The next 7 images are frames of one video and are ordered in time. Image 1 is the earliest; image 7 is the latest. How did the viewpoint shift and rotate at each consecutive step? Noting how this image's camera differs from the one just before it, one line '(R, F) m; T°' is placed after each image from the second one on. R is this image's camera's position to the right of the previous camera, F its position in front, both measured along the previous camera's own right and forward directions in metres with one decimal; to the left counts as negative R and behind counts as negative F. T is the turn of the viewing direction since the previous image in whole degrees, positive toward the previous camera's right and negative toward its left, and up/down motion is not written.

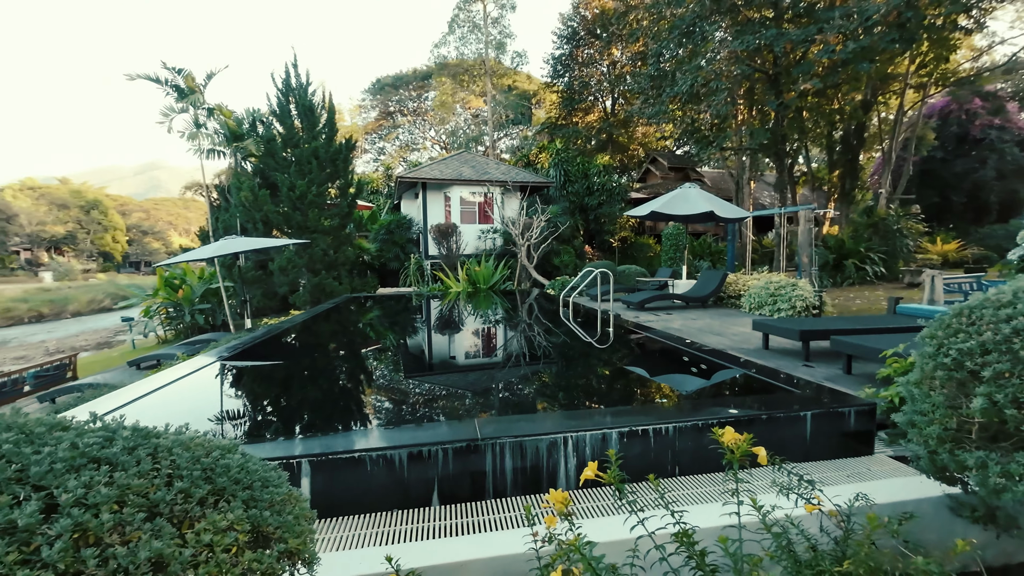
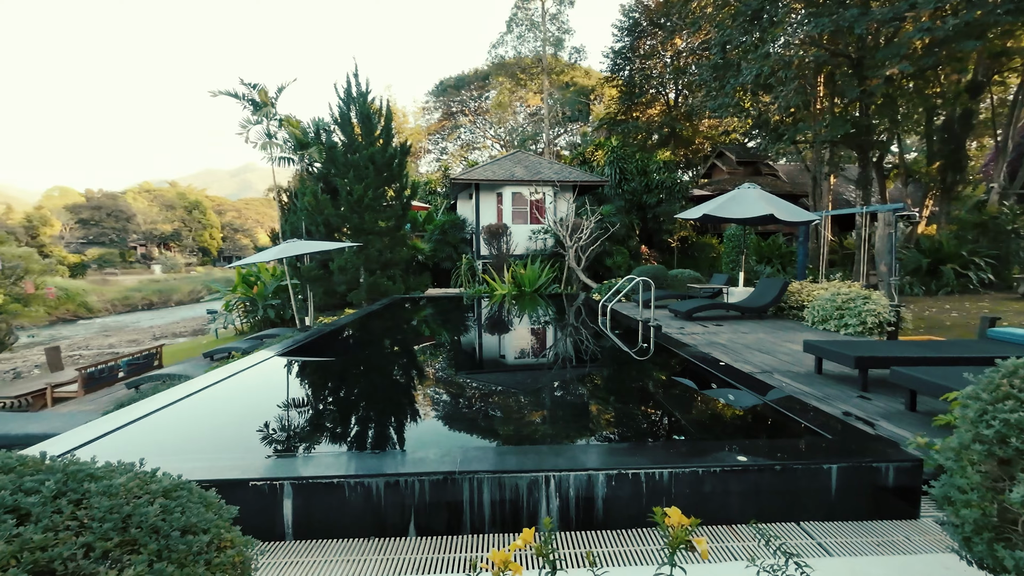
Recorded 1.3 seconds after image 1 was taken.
(+0.4, +0.1) m; -8°
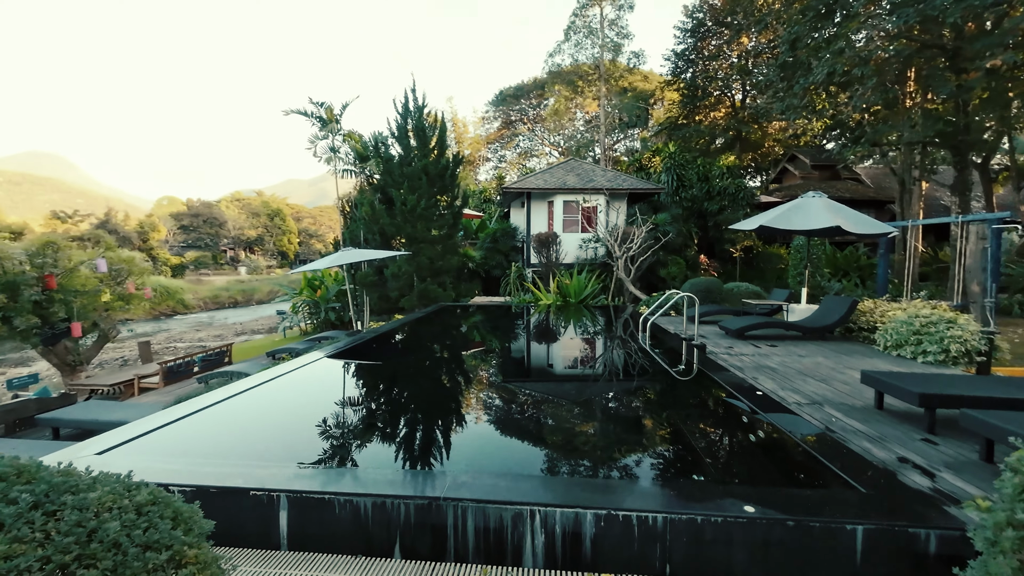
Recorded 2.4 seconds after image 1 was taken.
(+0.3, +0.1) m; -8°
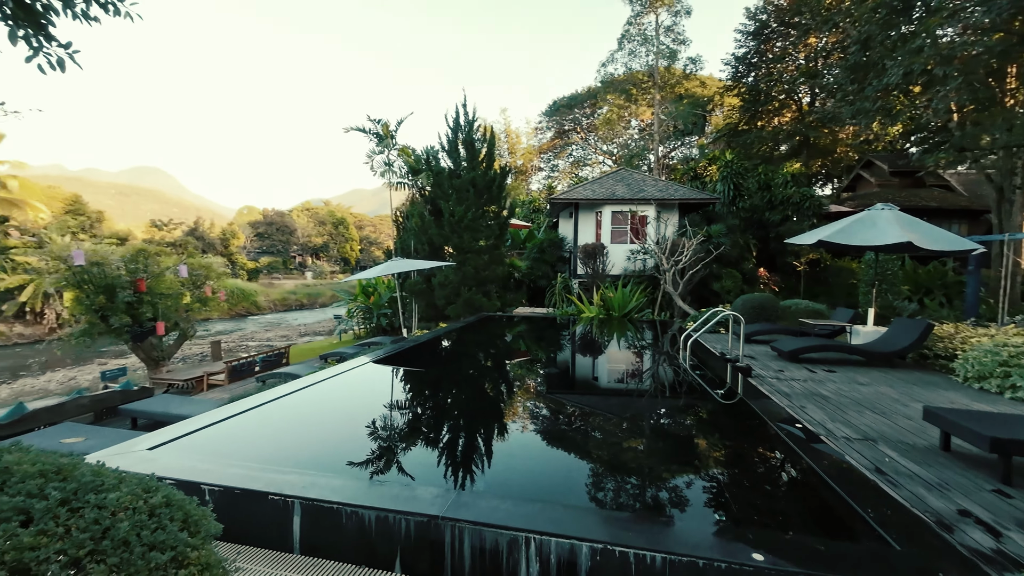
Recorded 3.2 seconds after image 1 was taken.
(+0.2, 0.0) m; -7°
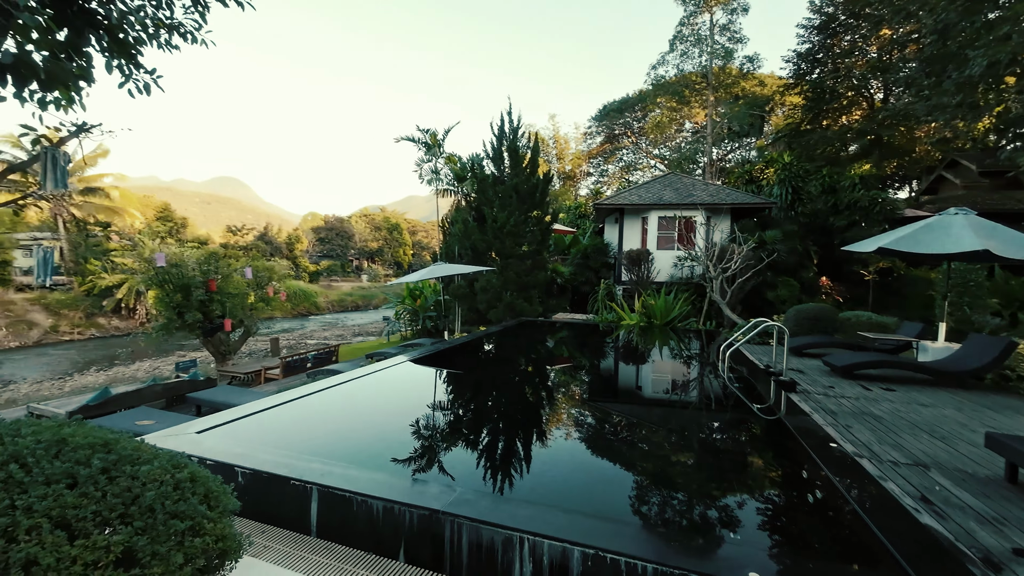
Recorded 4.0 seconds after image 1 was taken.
(+0.2, 0.0) m; -6°
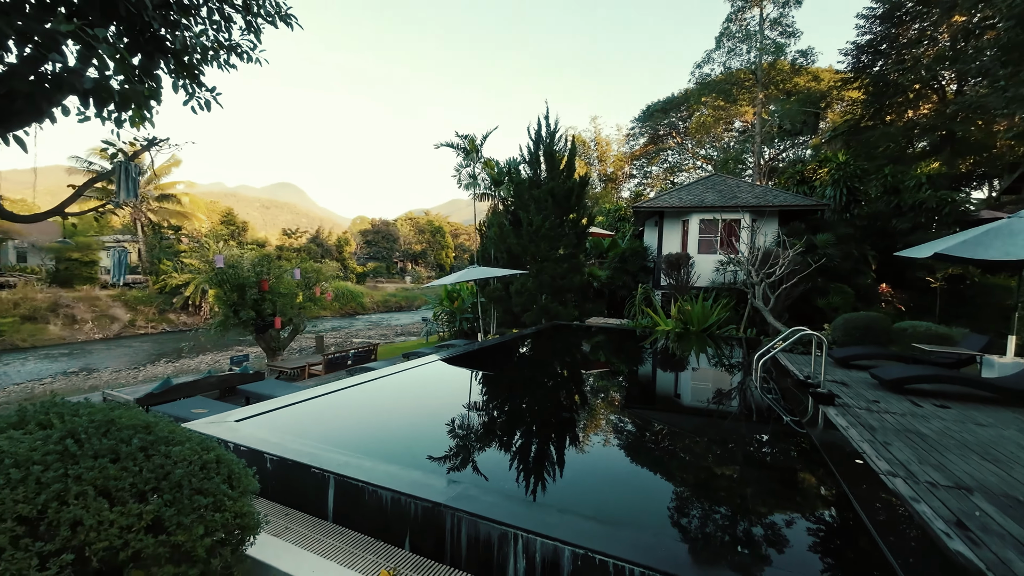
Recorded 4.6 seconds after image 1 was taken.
(+0.2, -0.1) m; -5°
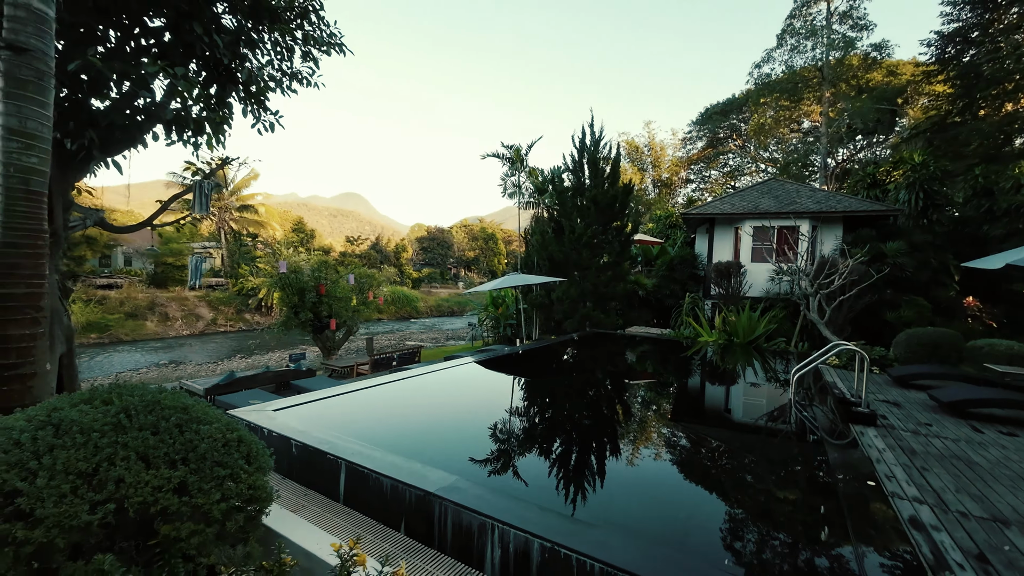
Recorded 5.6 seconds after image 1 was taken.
(+0.4, -0.2) m; -7°
